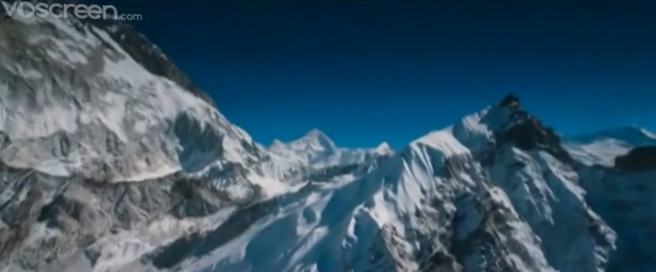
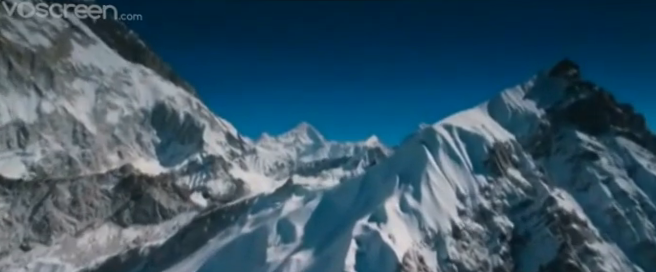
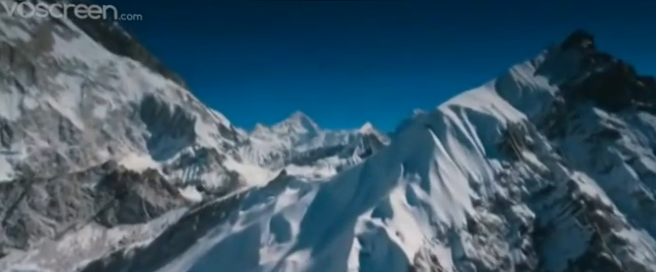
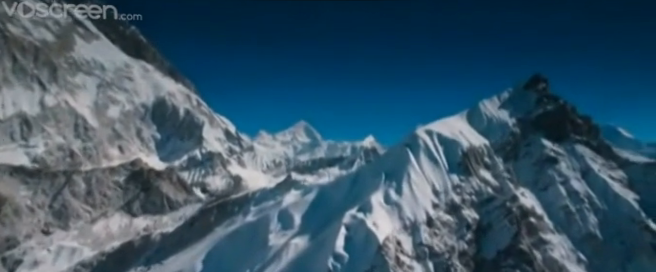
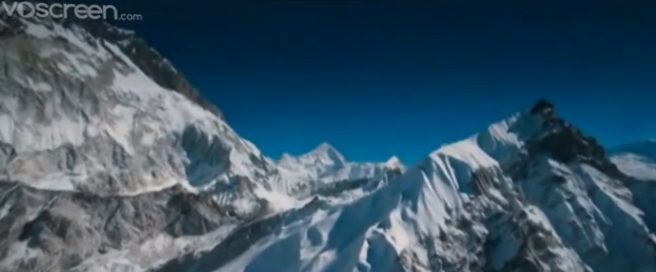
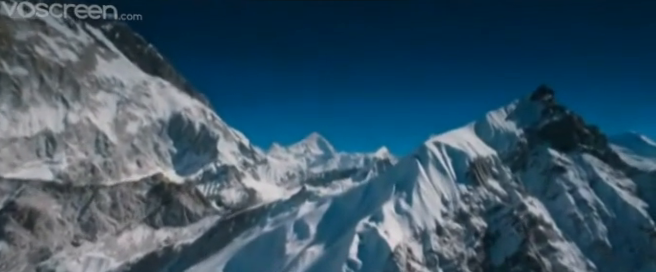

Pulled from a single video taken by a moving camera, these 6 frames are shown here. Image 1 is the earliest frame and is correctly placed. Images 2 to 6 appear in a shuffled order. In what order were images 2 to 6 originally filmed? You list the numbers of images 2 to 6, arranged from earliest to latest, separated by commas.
5, 6, 4, 2, 3
